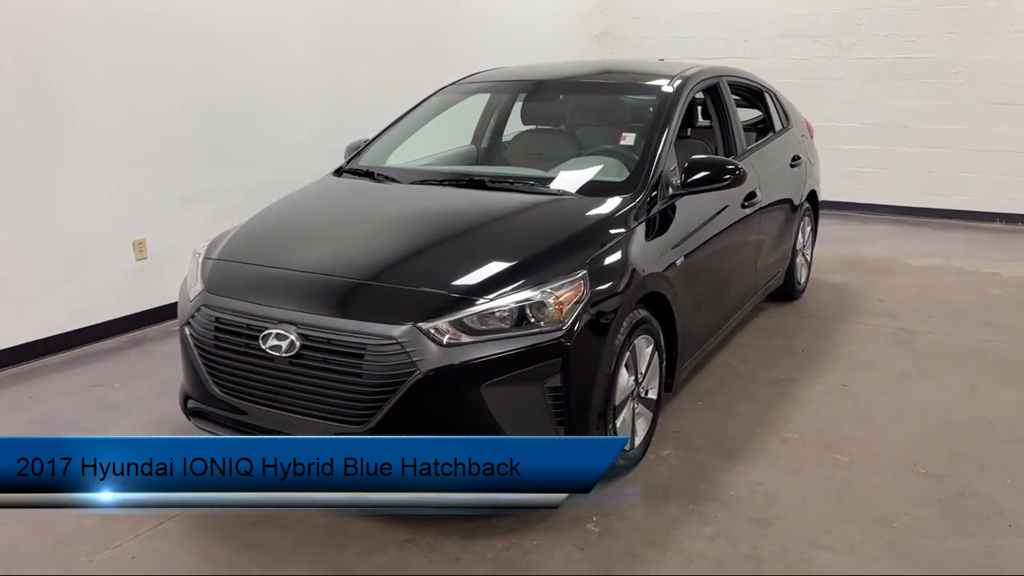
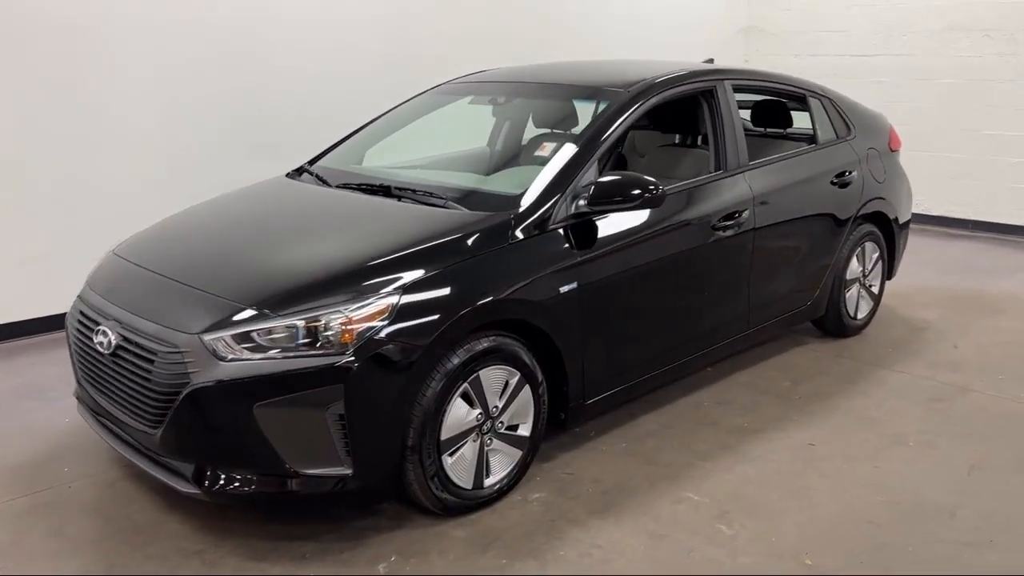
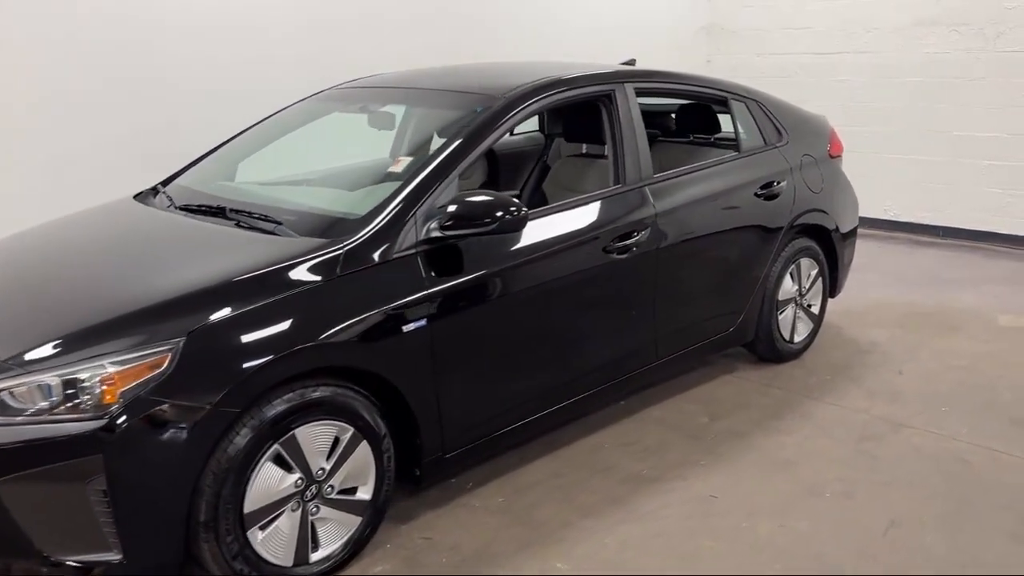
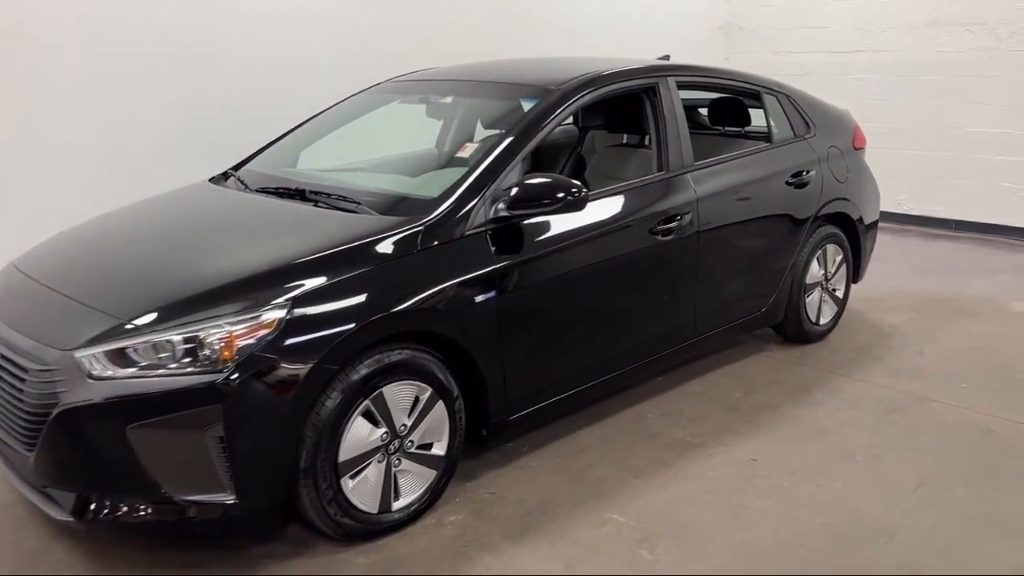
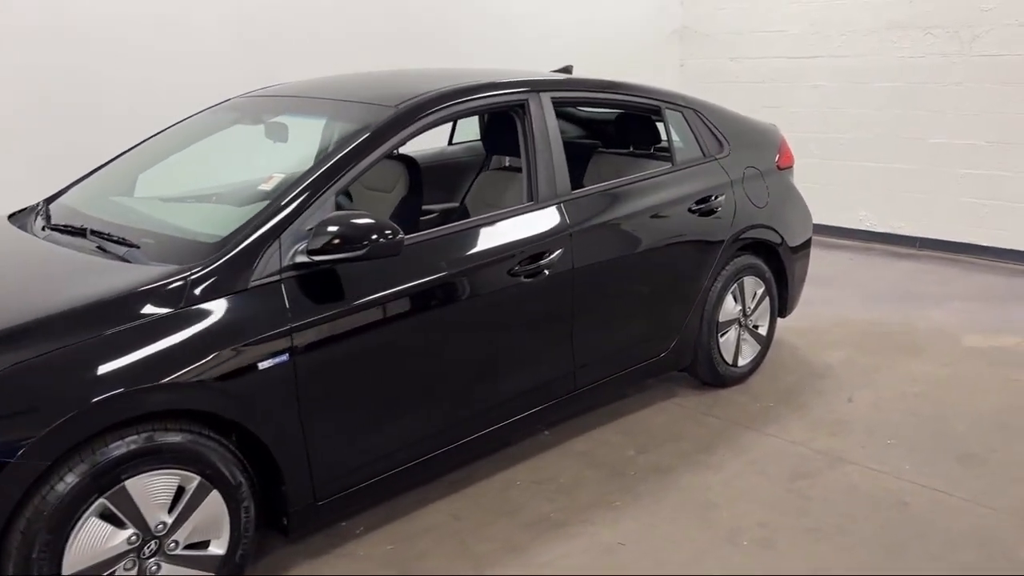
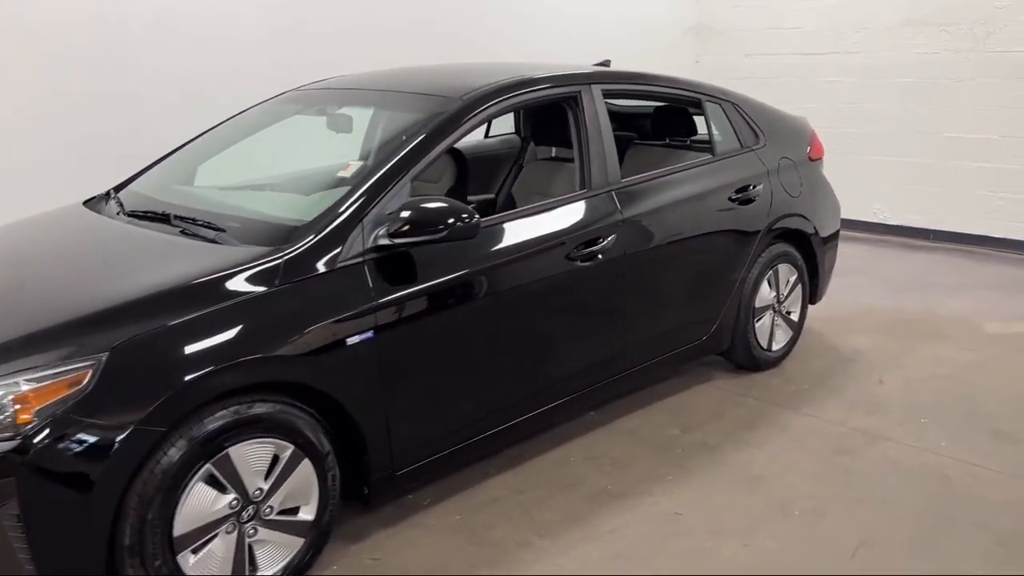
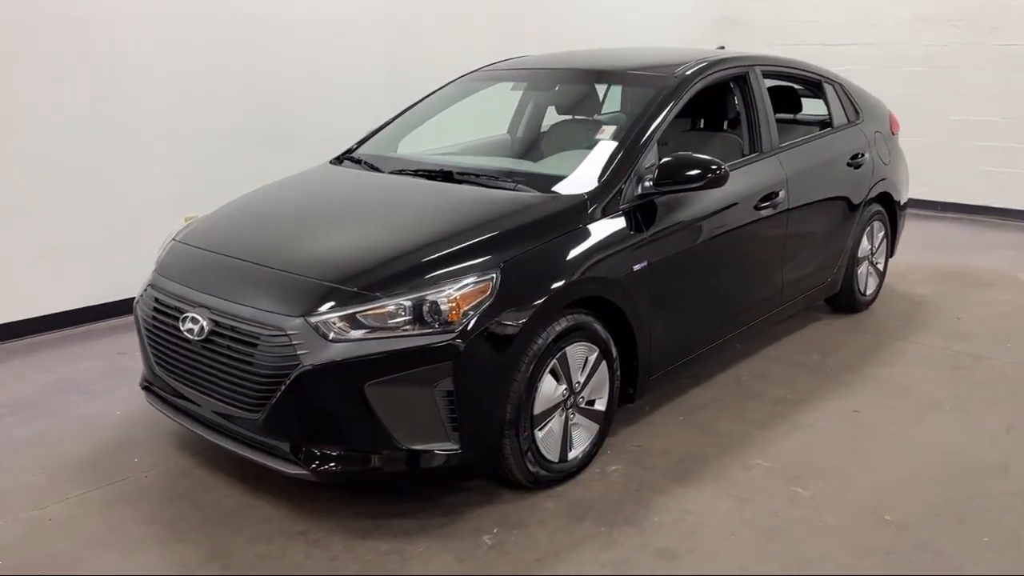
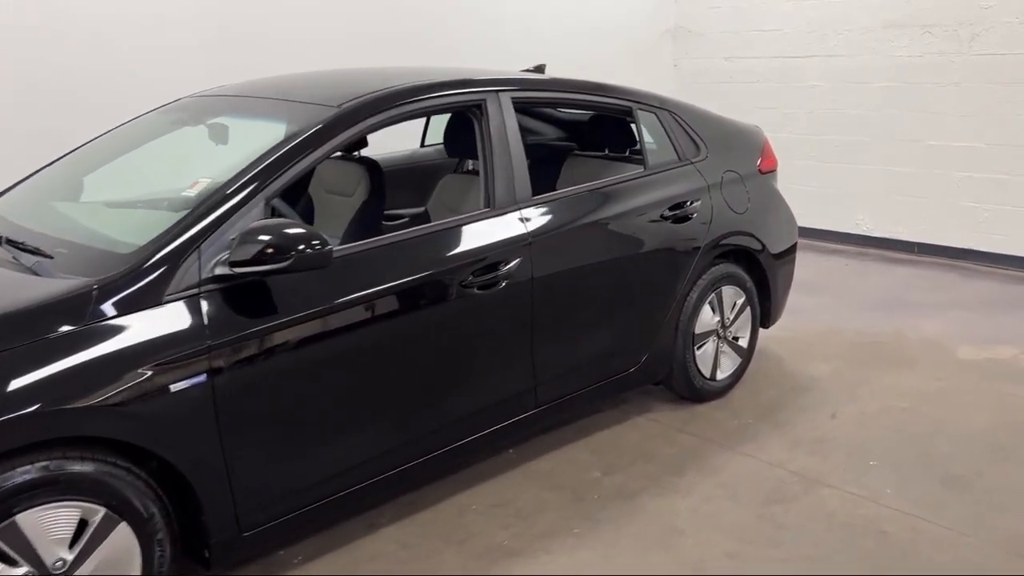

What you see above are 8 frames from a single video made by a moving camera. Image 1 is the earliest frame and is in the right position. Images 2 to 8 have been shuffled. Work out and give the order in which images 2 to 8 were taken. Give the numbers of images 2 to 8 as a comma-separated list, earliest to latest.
7, 2, 4, 3, 6, 5, 8
